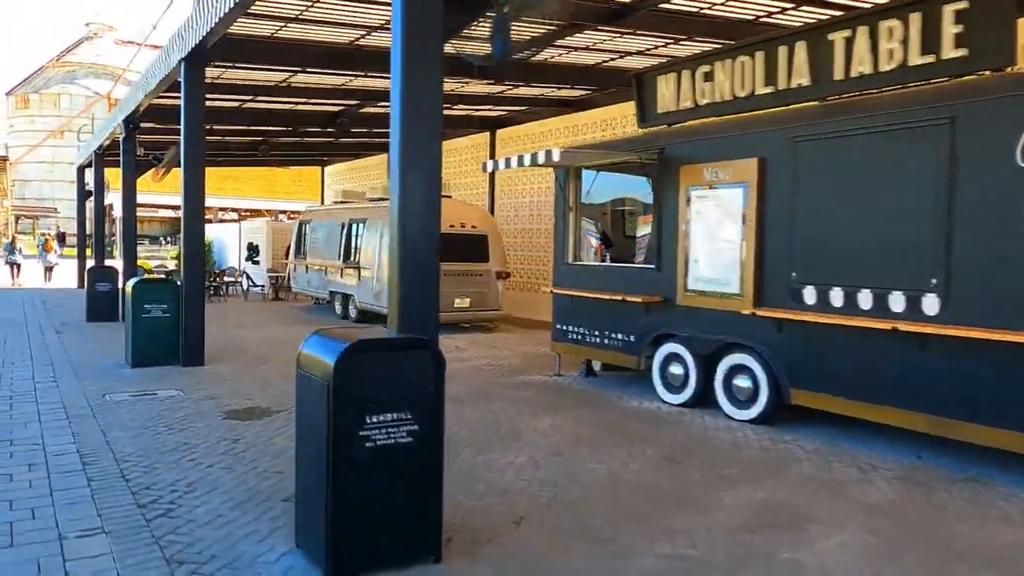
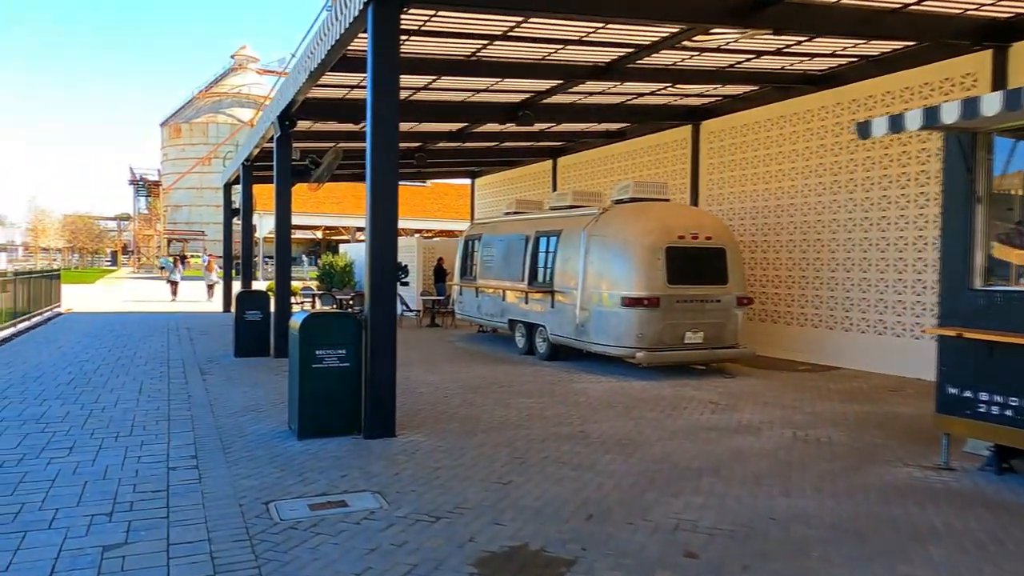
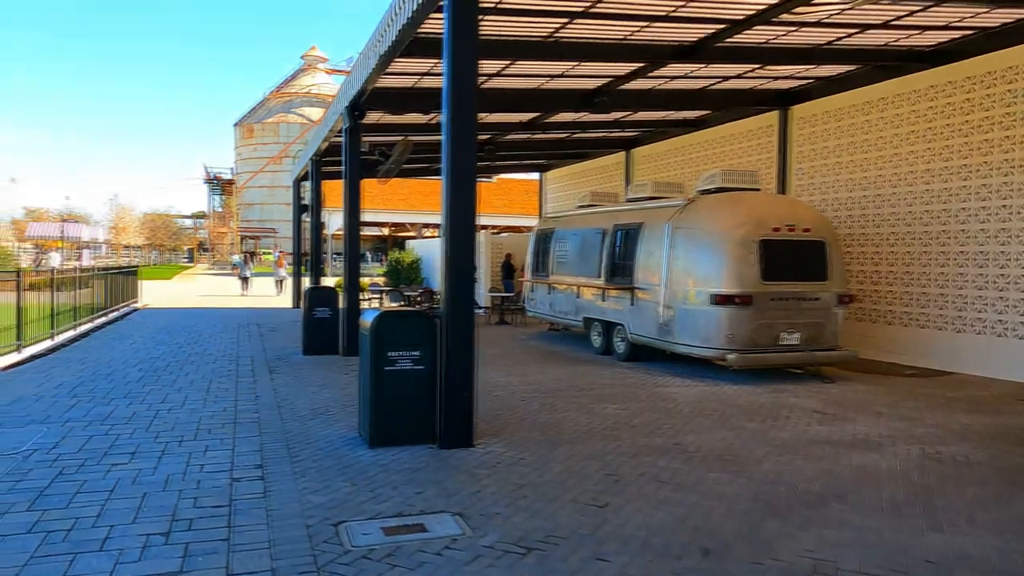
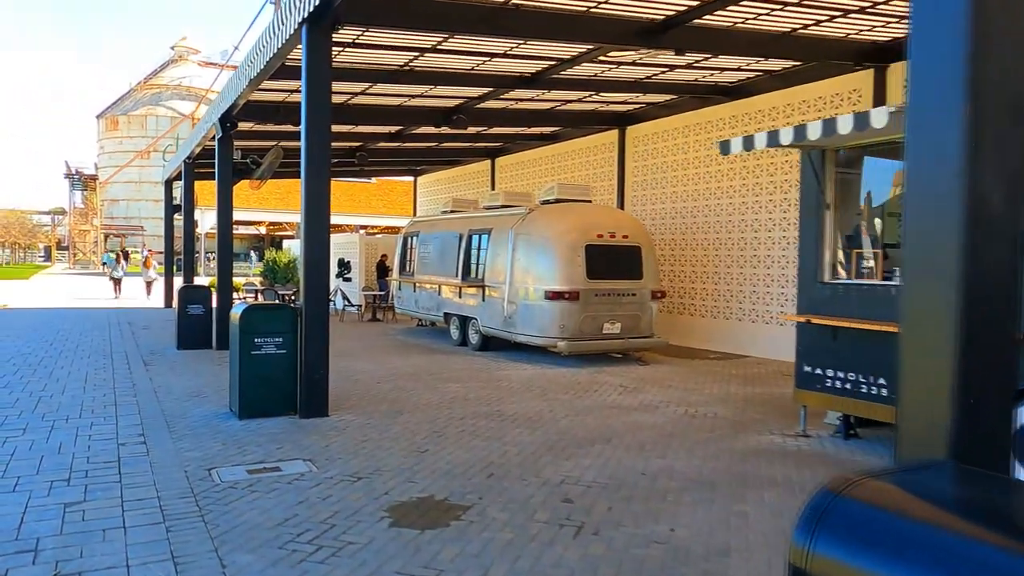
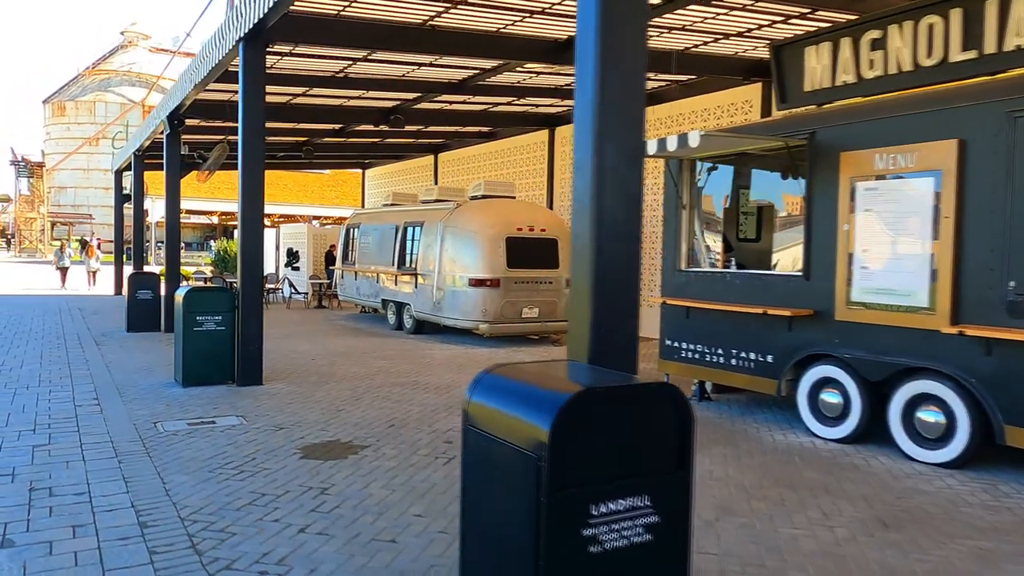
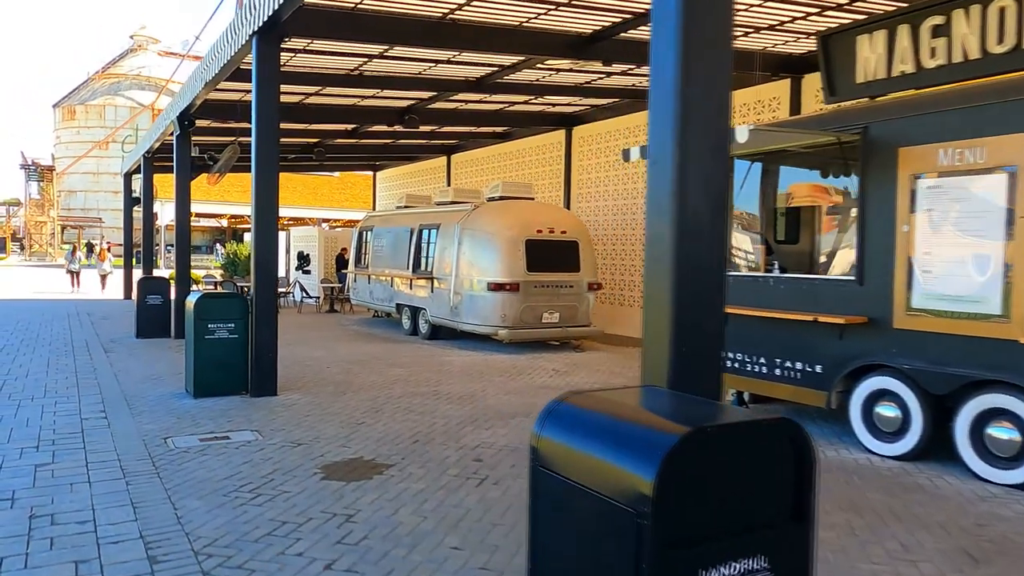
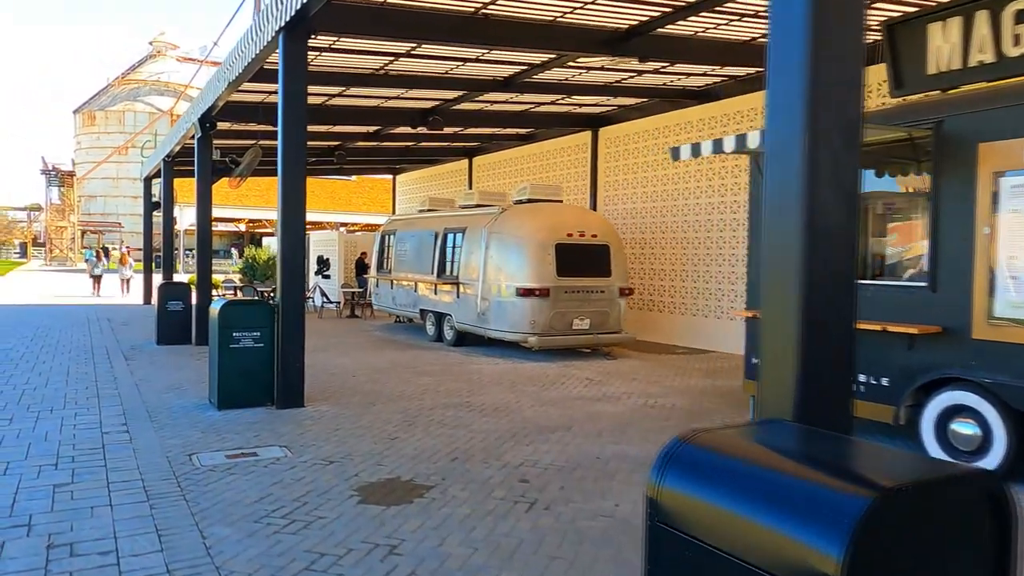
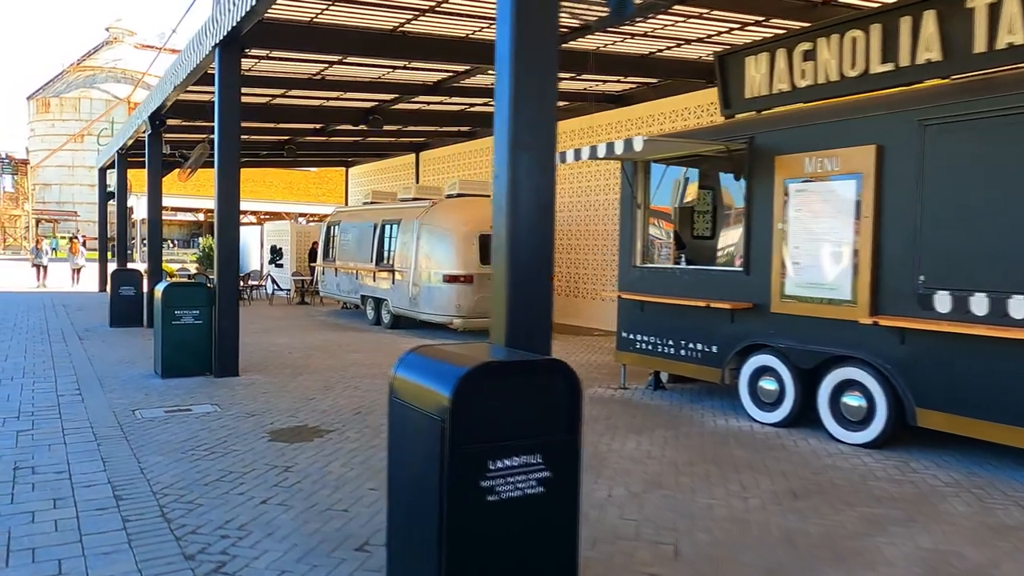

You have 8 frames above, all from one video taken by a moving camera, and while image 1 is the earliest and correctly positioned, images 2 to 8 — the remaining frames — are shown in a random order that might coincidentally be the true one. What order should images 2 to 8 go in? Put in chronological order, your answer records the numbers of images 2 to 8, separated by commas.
8, 5, 6, 7, 4, 2, 3
